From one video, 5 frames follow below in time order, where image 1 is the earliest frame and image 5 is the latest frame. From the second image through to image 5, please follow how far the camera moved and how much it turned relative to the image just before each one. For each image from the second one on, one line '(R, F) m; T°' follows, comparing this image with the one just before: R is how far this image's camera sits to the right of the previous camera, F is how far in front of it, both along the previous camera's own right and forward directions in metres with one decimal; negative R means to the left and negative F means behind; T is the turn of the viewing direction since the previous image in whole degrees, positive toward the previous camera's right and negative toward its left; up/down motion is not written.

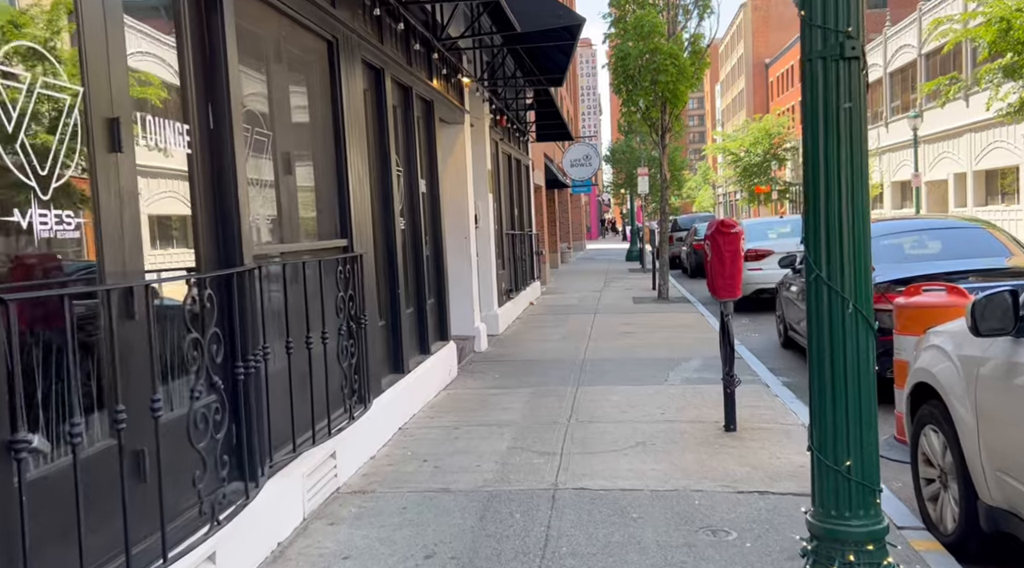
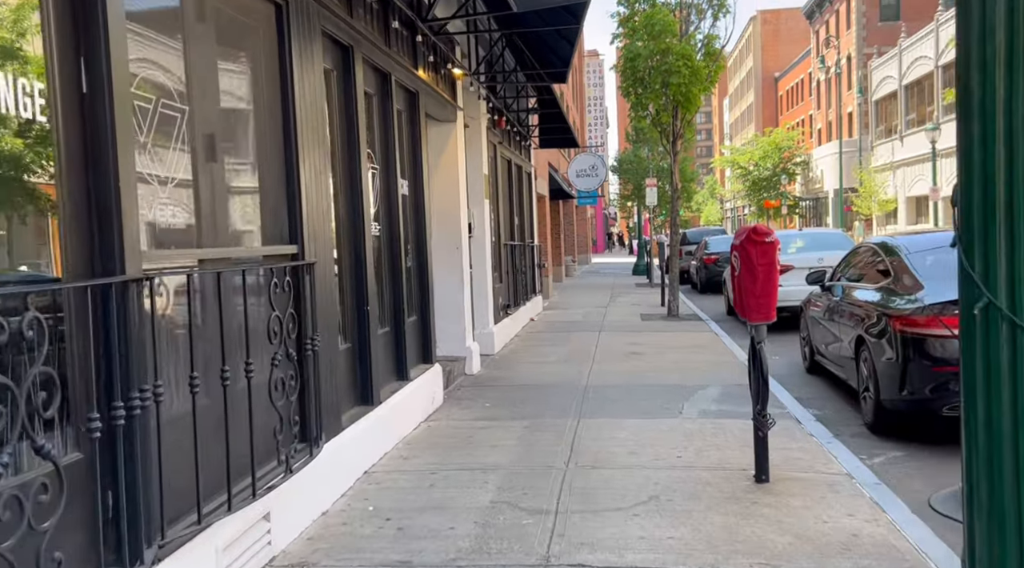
(+0.1, +1.0) m; 0°
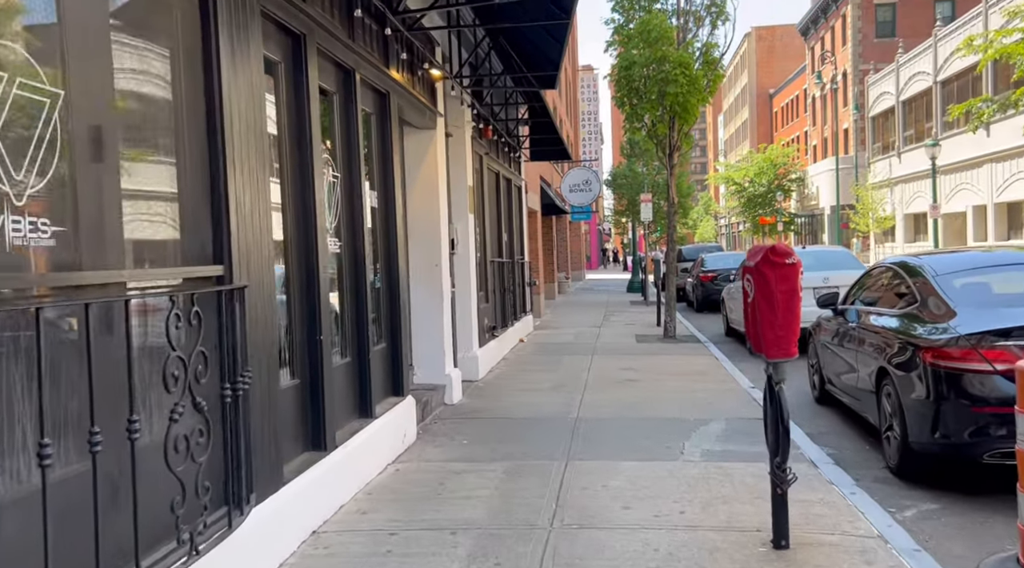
(+0.1, +0.8) m; 0°
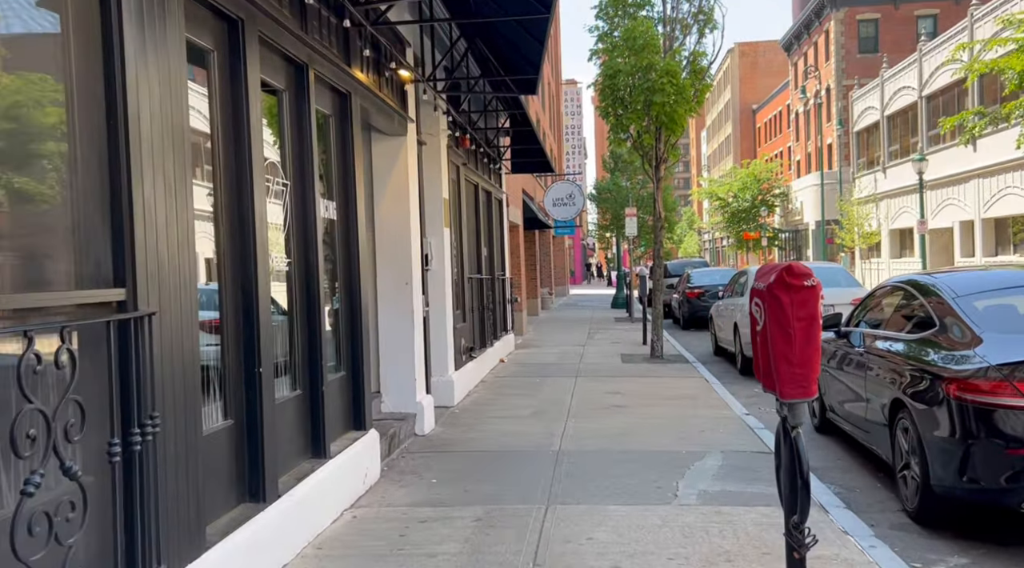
(+0.1, +0.7) m; +1°
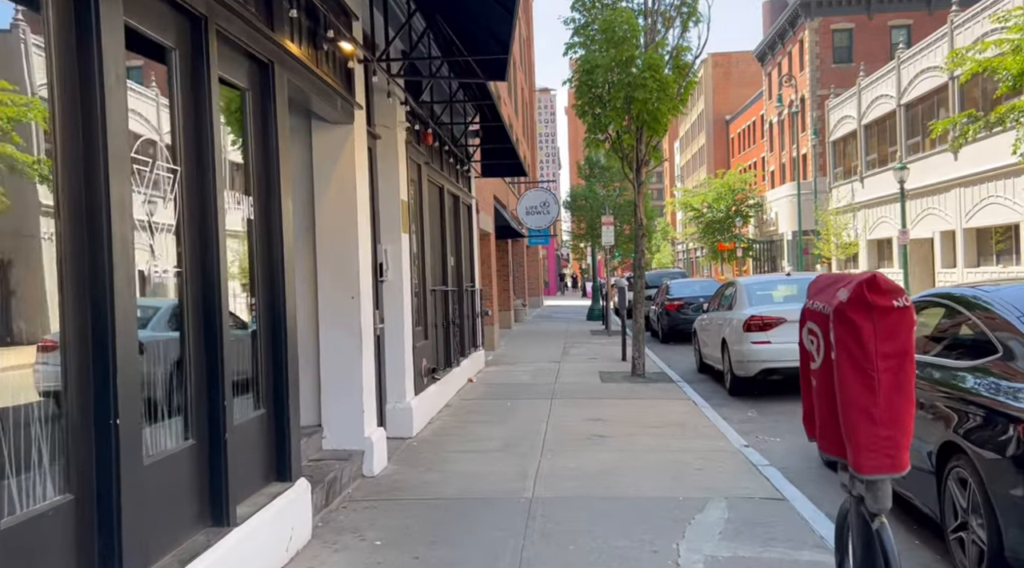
(+0.1, +1.2) m; +2°
